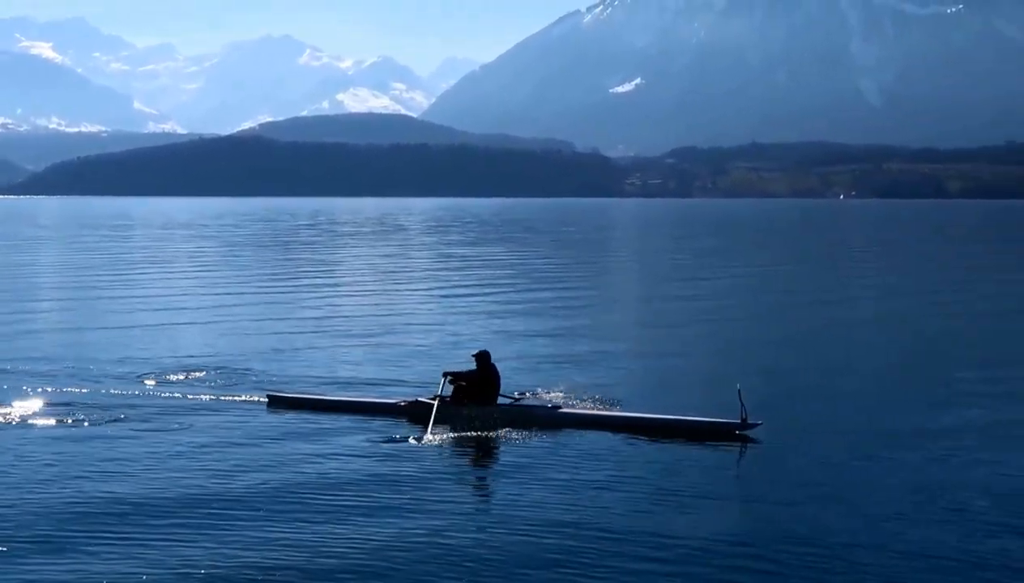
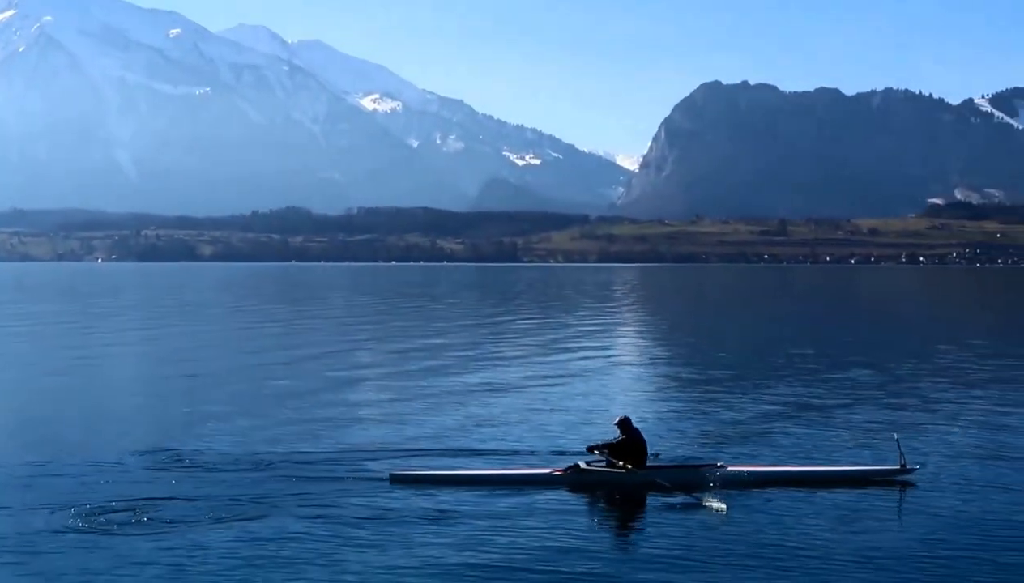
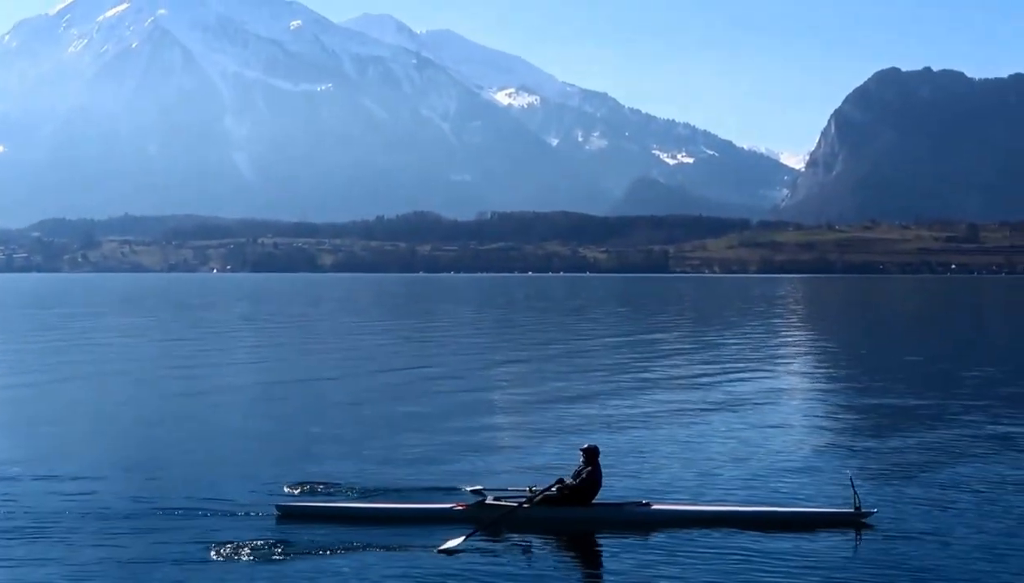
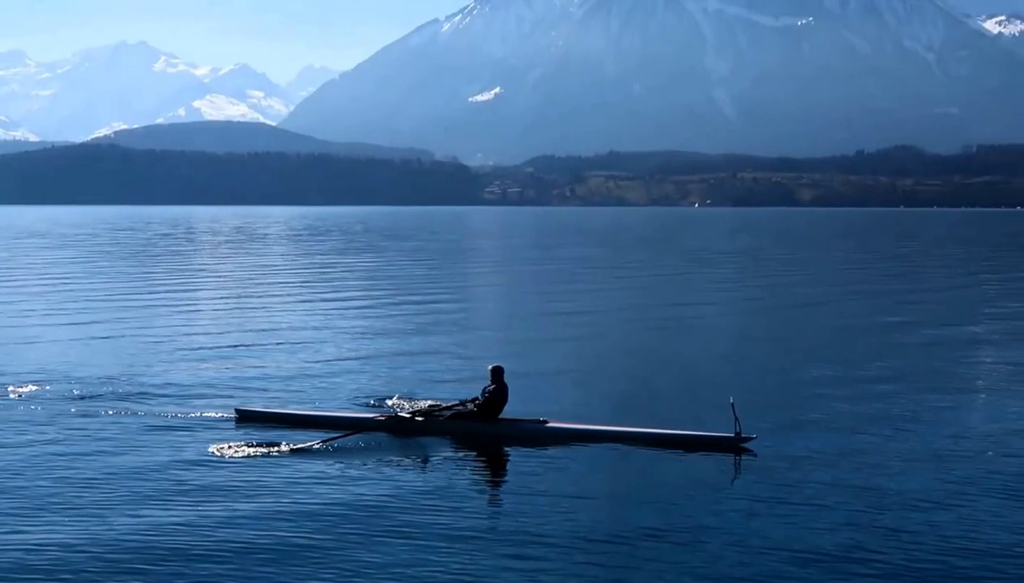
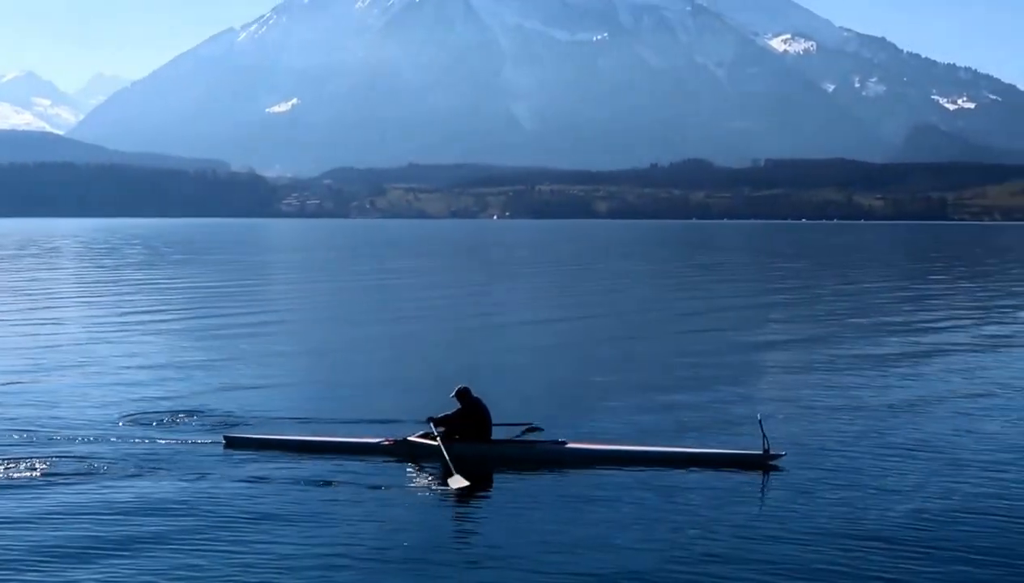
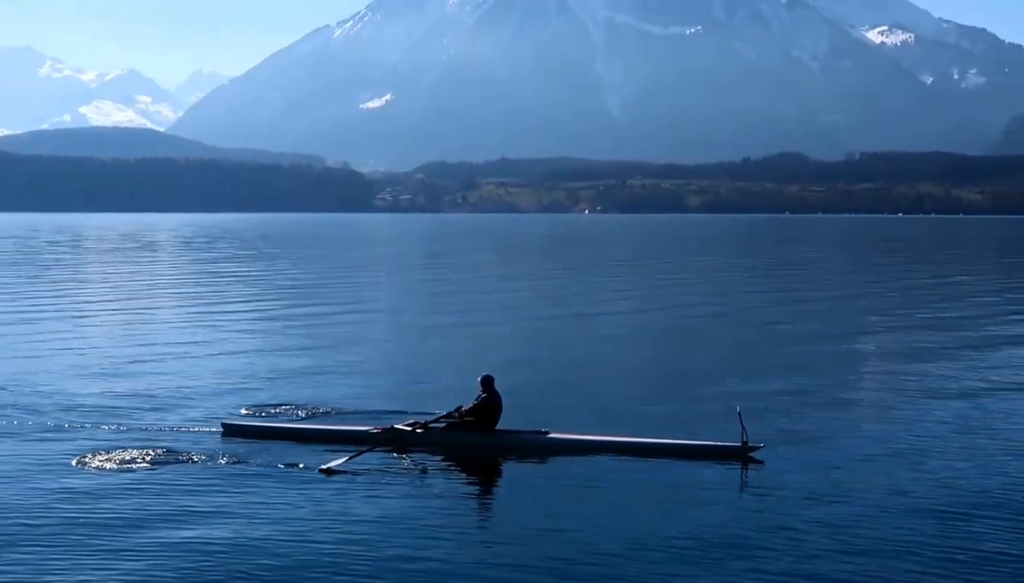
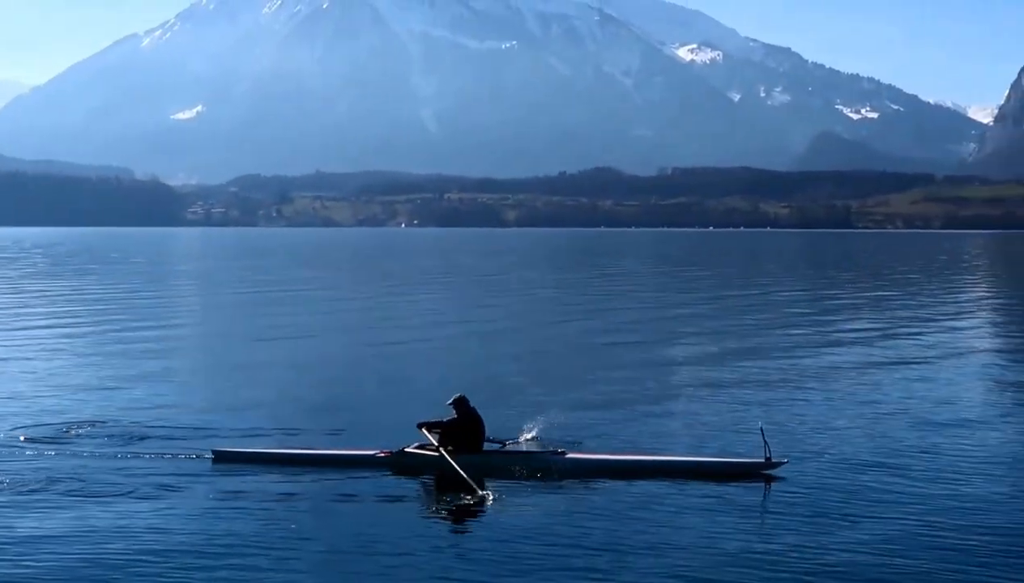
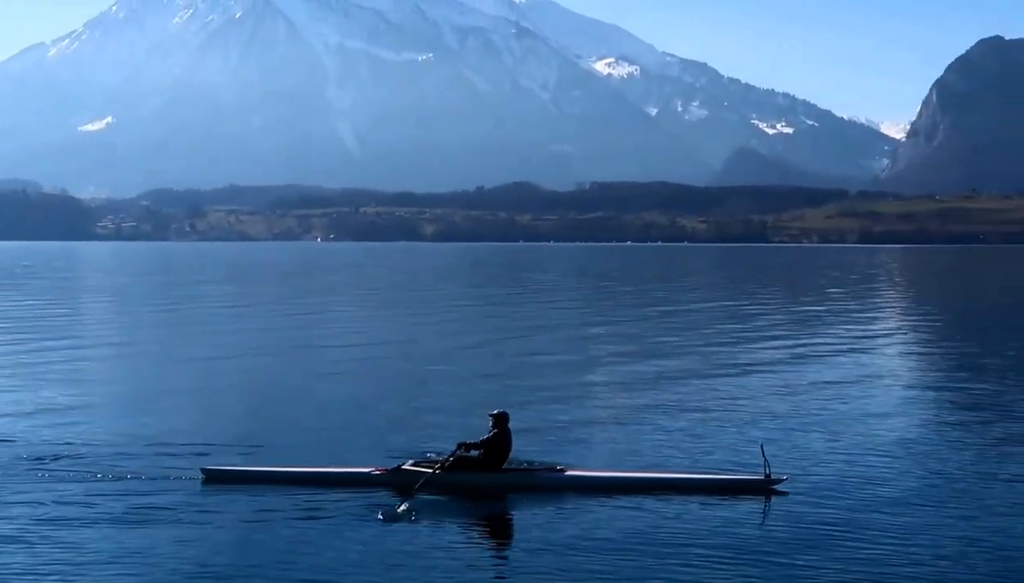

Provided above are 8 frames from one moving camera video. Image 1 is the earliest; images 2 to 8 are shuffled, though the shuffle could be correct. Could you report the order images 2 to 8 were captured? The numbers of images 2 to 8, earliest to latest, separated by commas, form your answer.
4, 6, 5, 7, 8, 3, 2
